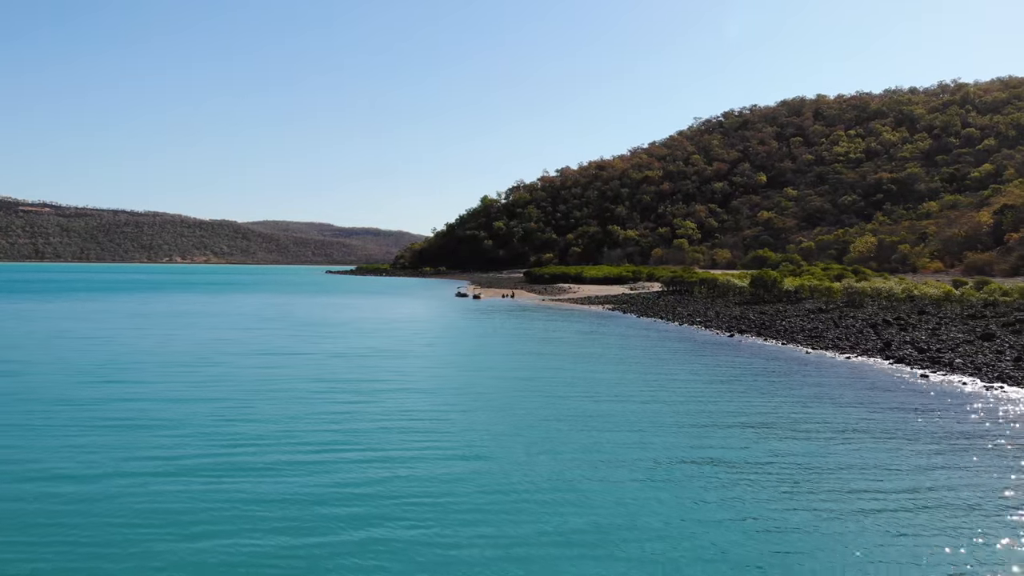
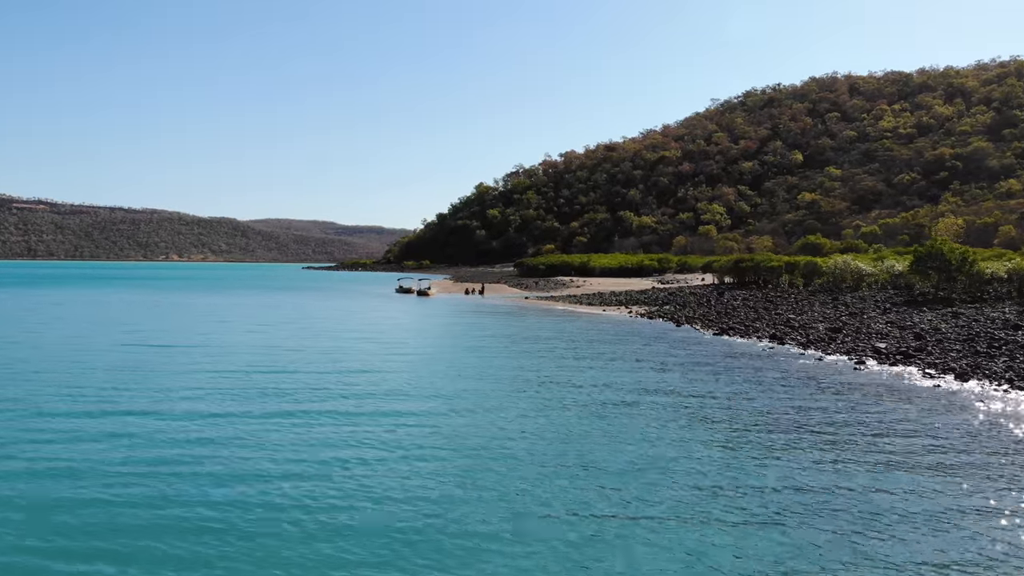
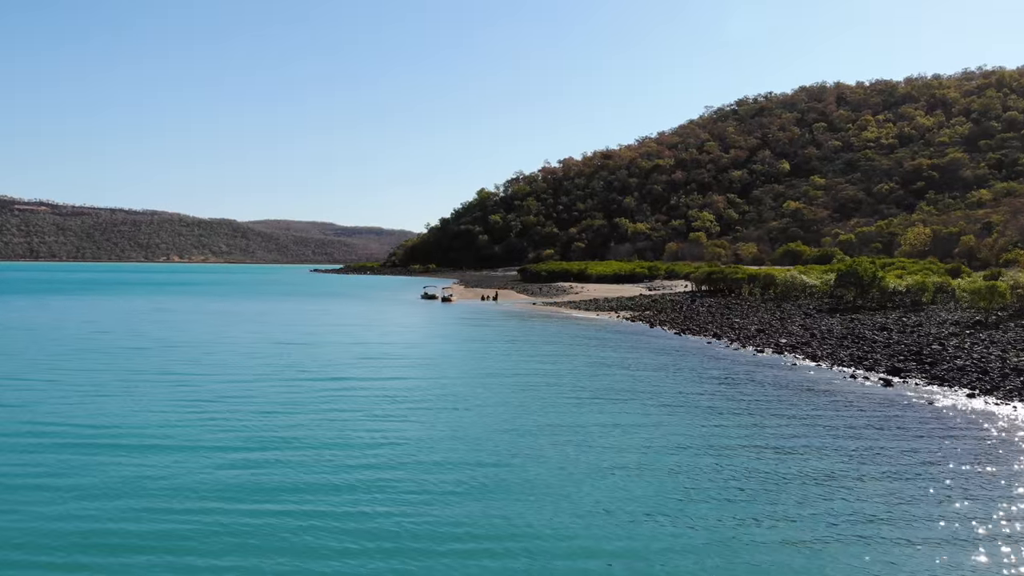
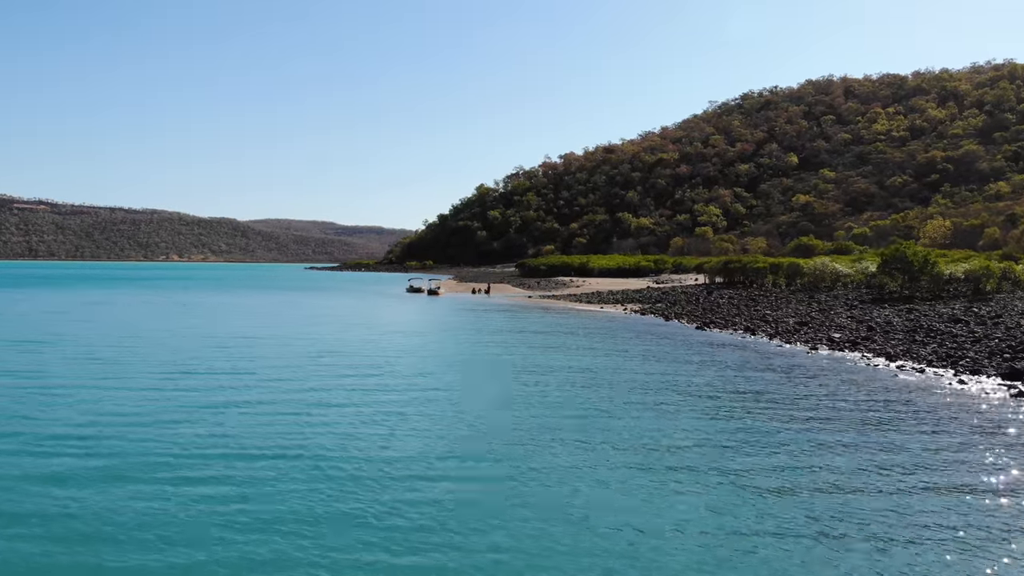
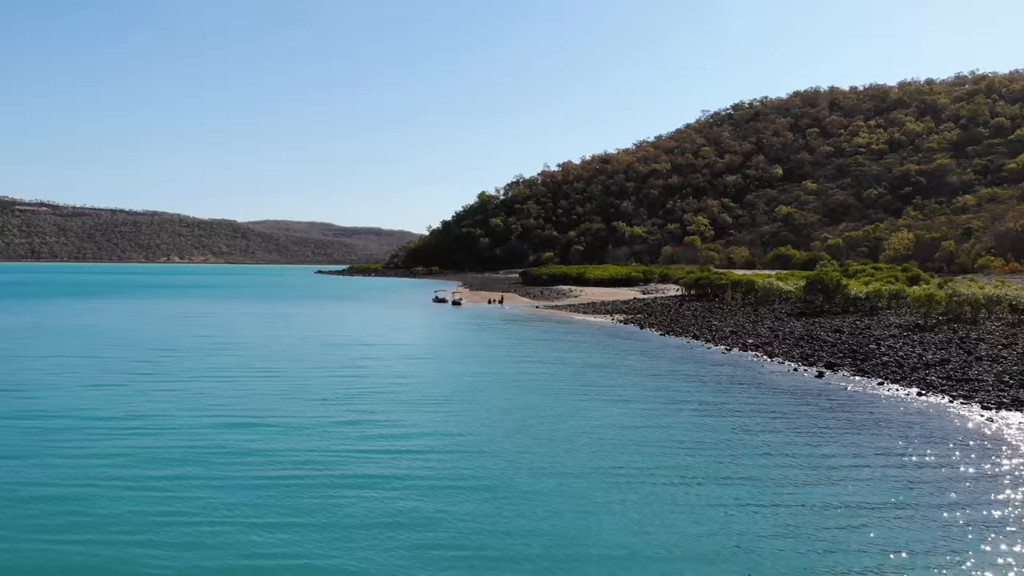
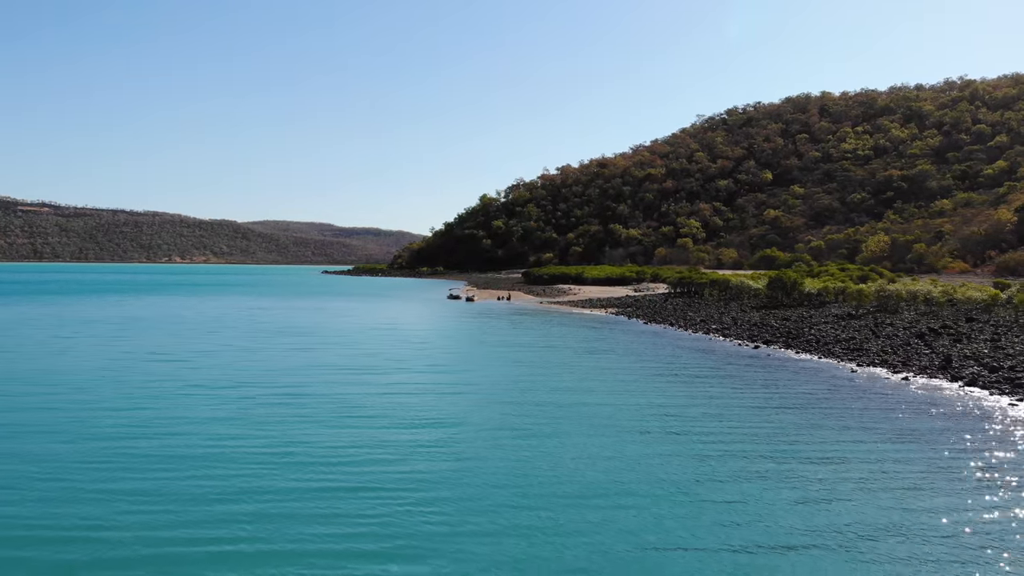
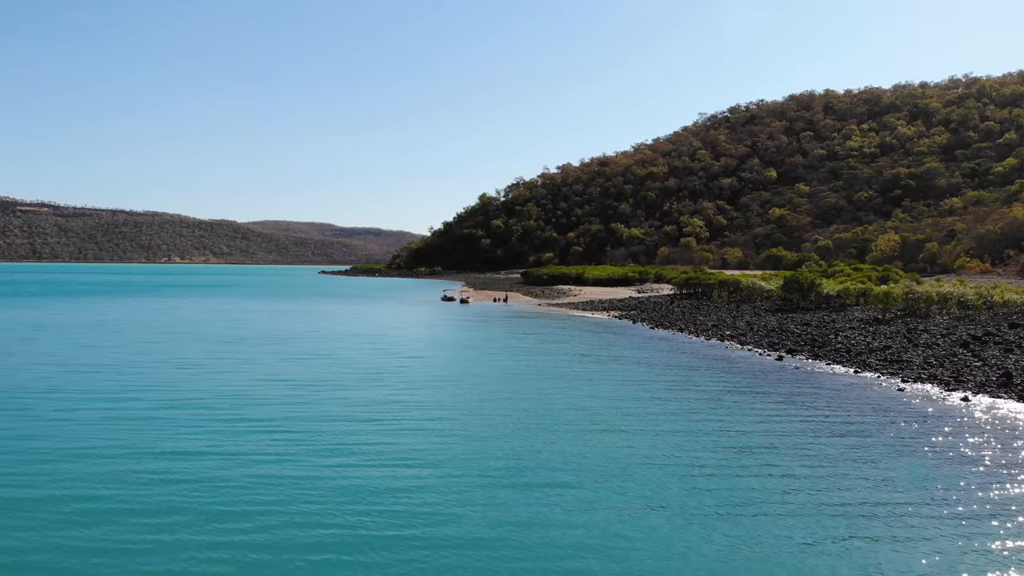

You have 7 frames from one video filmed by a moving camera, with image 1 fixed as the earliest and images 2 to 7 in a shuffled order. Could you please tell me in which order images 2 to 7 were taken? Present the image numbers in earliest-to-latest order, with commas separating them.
6, 7, 5, 3, 4, 2
